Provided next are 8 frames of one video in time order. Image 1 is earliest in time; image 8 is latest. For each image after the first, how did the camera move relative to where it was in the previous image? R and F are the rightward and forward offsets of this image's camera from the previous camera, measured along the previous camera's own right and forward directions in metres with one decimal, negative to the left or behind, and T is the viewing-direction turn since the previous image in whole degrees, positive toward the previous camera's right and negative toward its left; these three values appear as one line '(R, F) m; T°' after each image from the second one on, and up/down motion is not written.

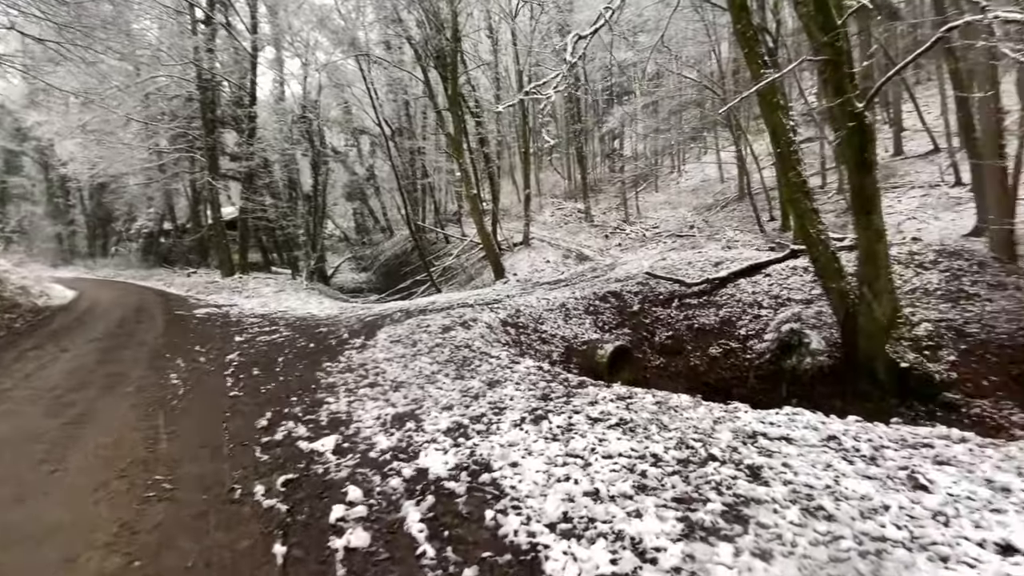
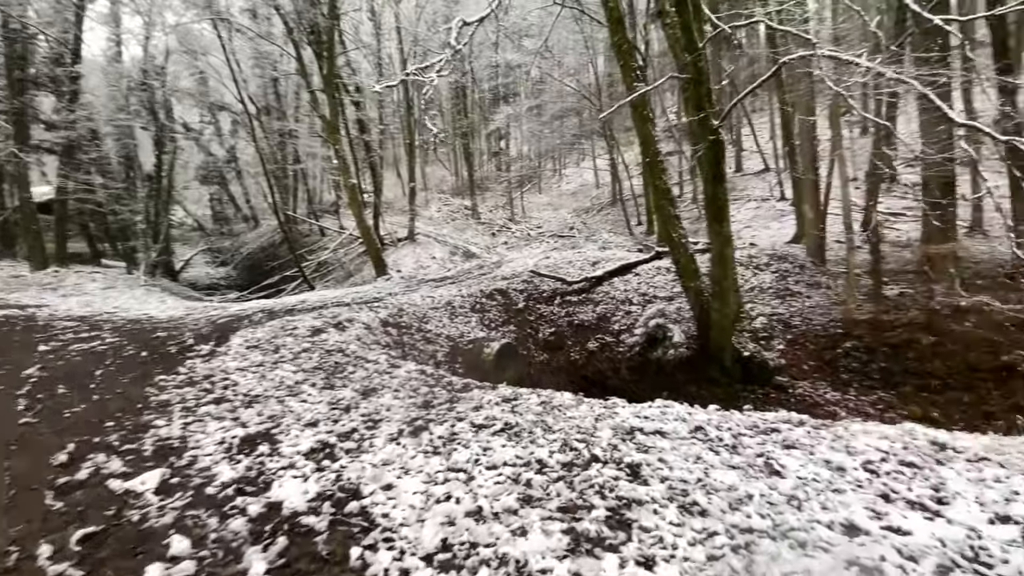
(+0.1, +0.3) m; +14°
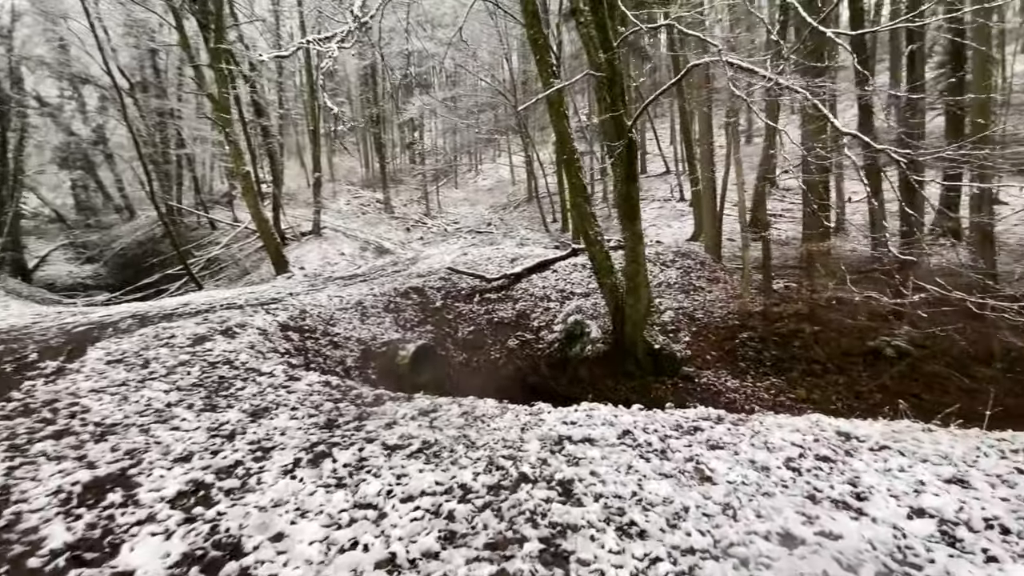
(0.0, +0.4) m; +10°
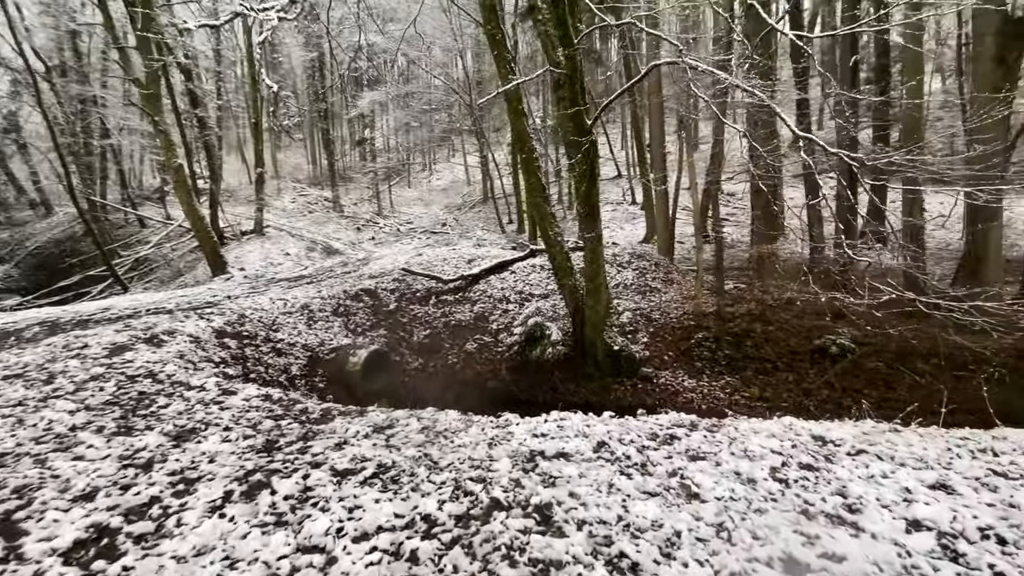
(-0.1, +0.3) m; +6°
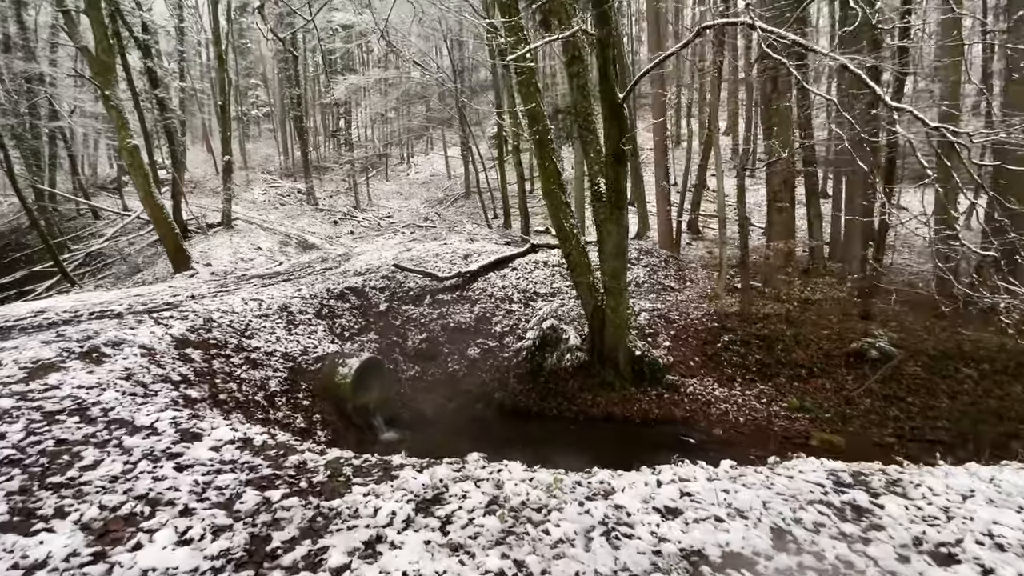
(-0.7, +1.3) m; +3°
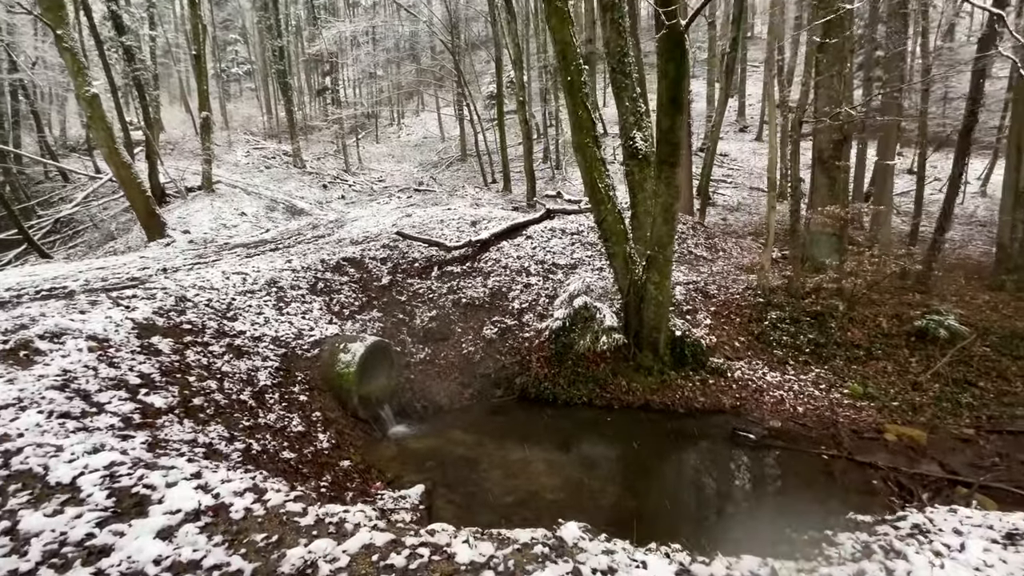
(-0.6, +1.3) m; +1°
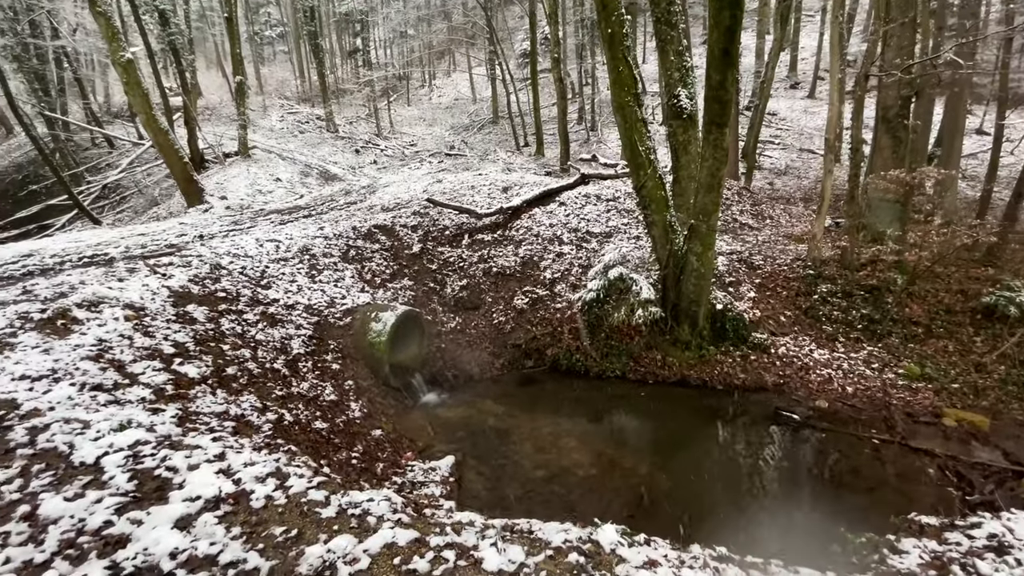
(0.0, +0.2) m; -4°
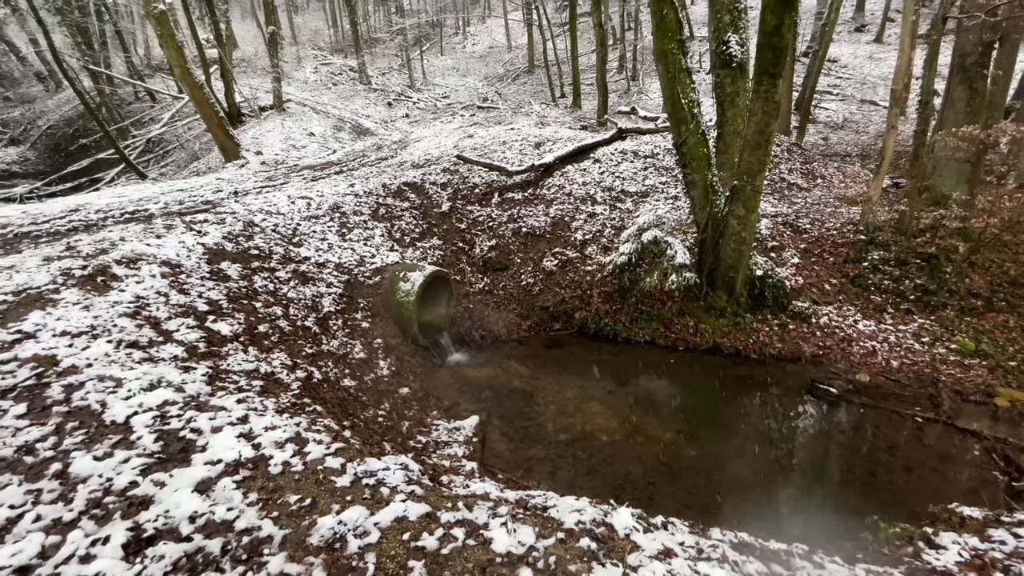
(+0.1, +0.1) m; -4°
